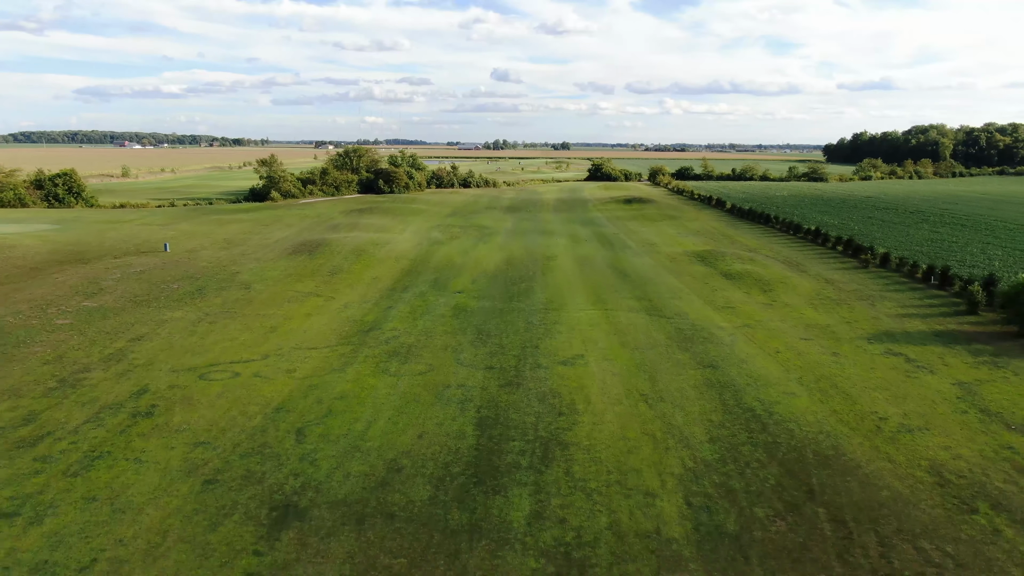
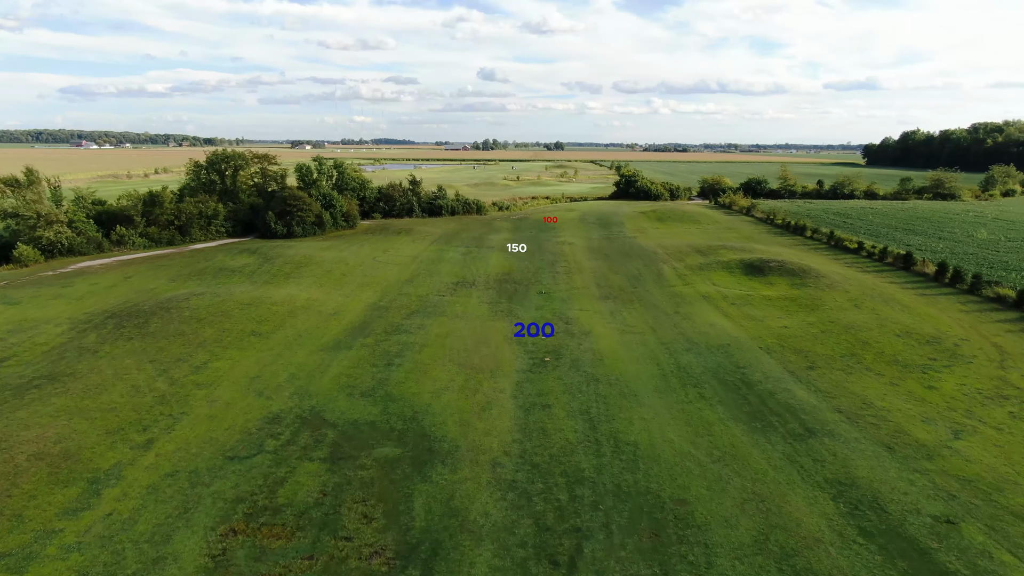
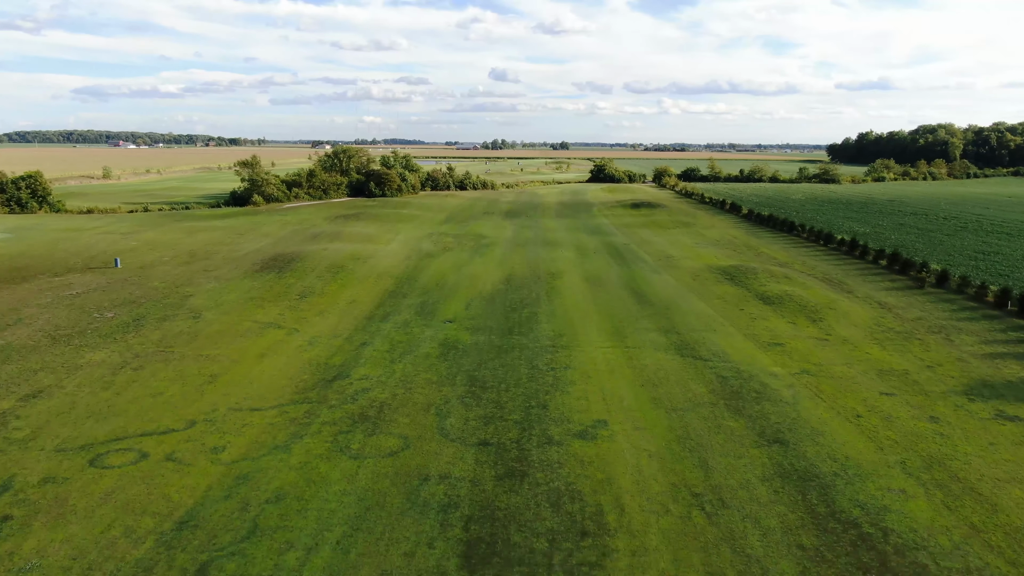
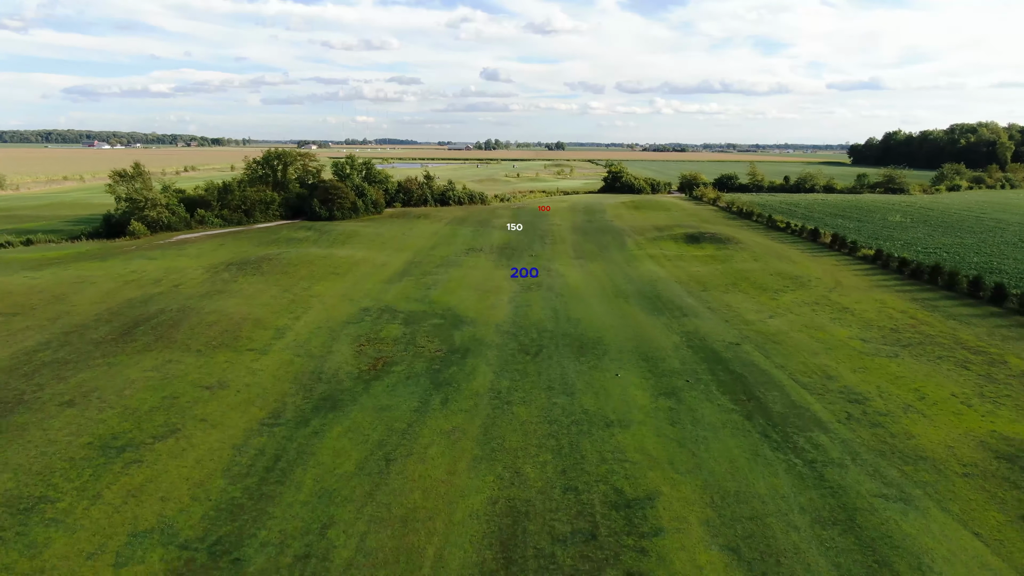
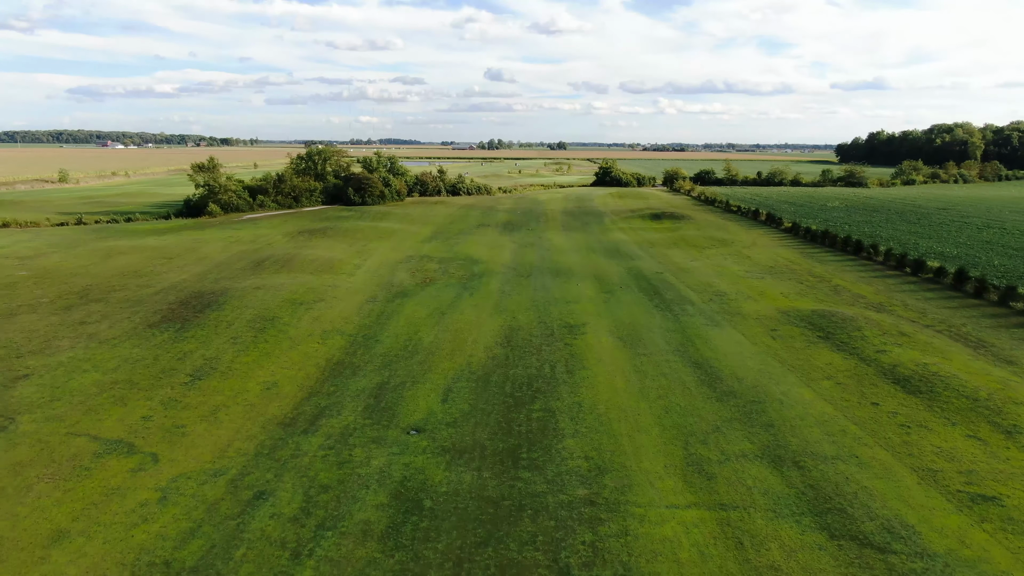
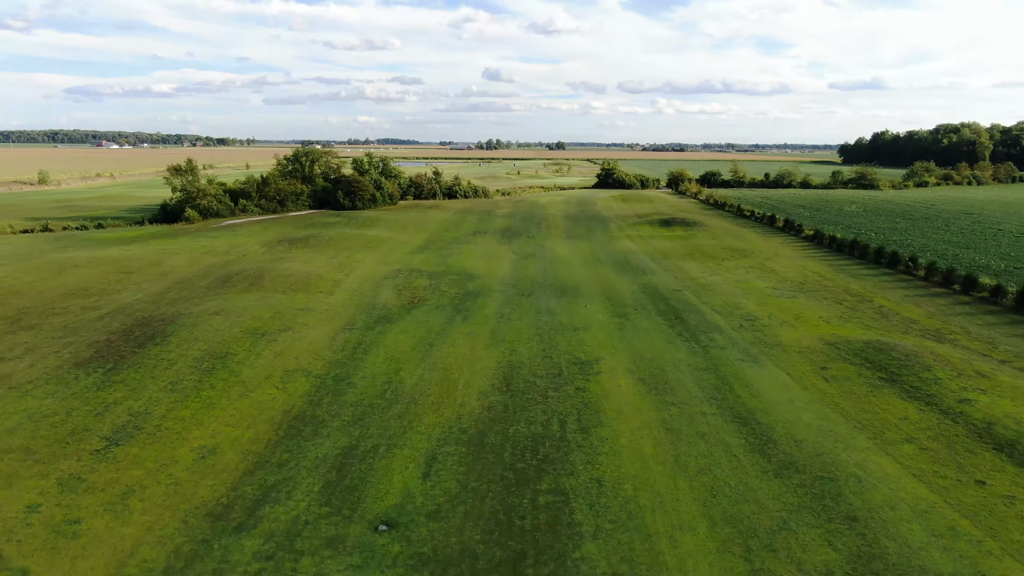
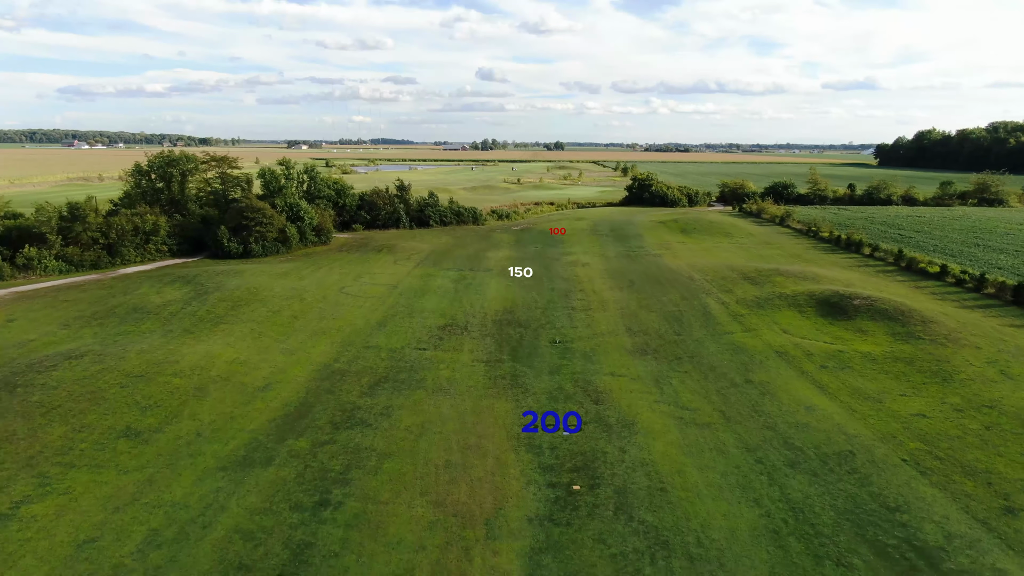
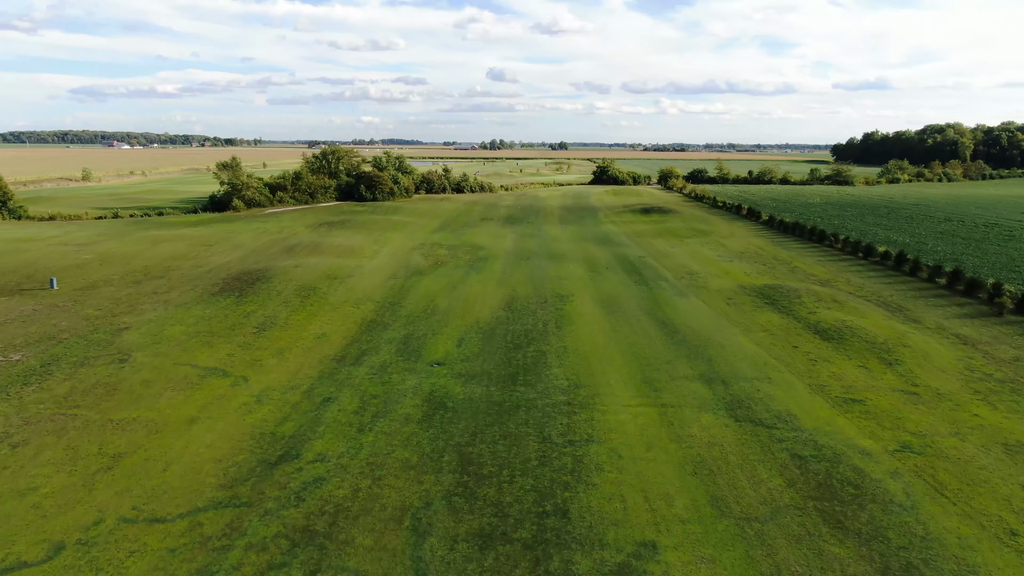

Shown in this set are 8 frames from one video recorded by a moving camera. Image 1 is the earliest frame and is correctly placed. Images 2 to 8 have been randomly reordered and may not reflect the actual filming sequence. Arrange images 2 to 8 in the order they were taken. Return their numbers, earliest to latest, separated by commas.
3, 8, 5, 6, 4, 2, 7
